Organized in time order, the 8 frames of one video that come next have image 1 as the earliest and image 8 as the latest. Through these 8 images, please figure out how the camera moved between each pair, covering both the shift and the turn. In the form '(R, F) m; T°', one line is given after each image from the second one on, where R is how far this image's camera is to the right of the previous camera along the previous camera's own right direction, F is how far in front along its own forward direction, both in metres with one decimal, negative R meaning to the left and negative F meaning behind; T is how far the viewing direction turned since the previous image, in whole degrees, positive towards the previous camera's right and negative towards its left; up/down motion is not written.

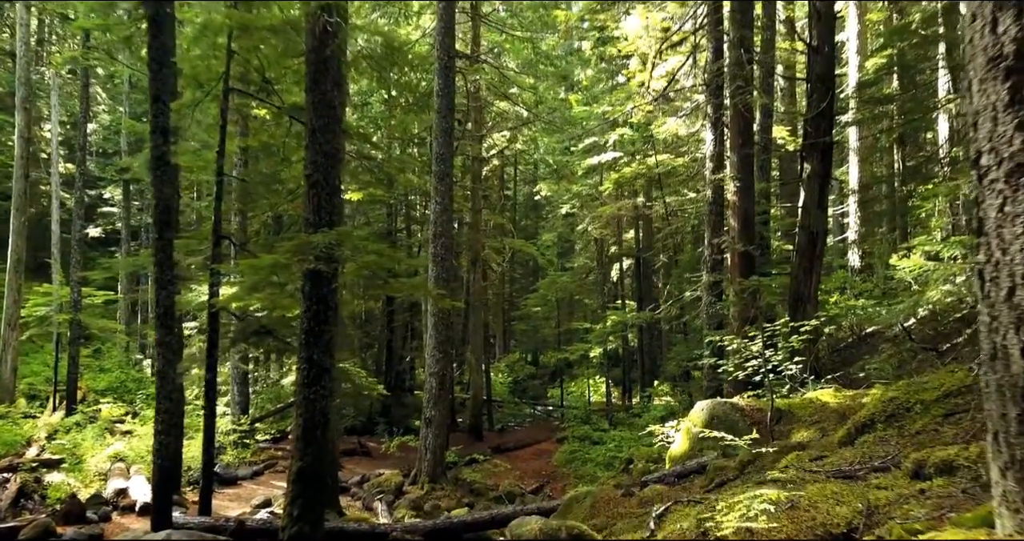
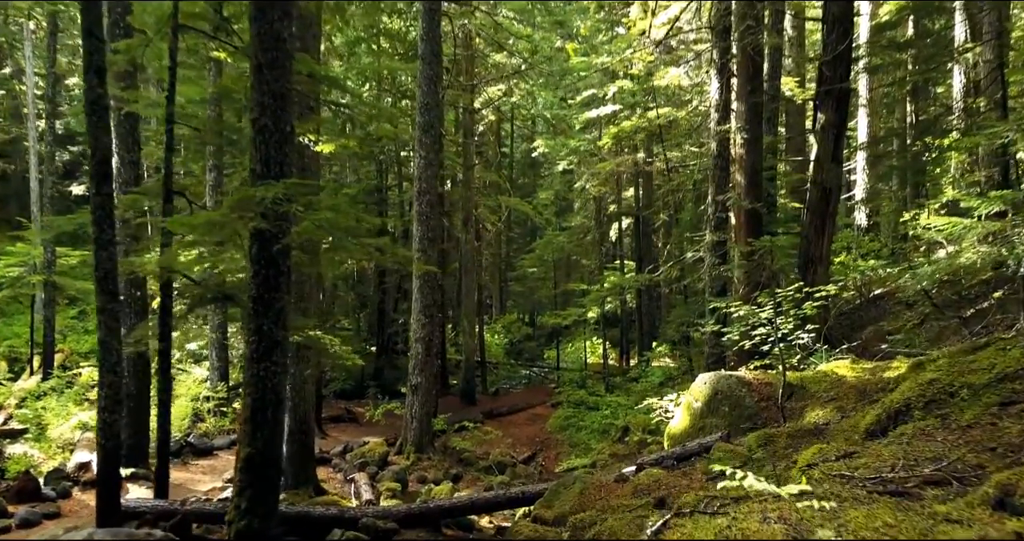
(+0.2, +0.8) m; 0°
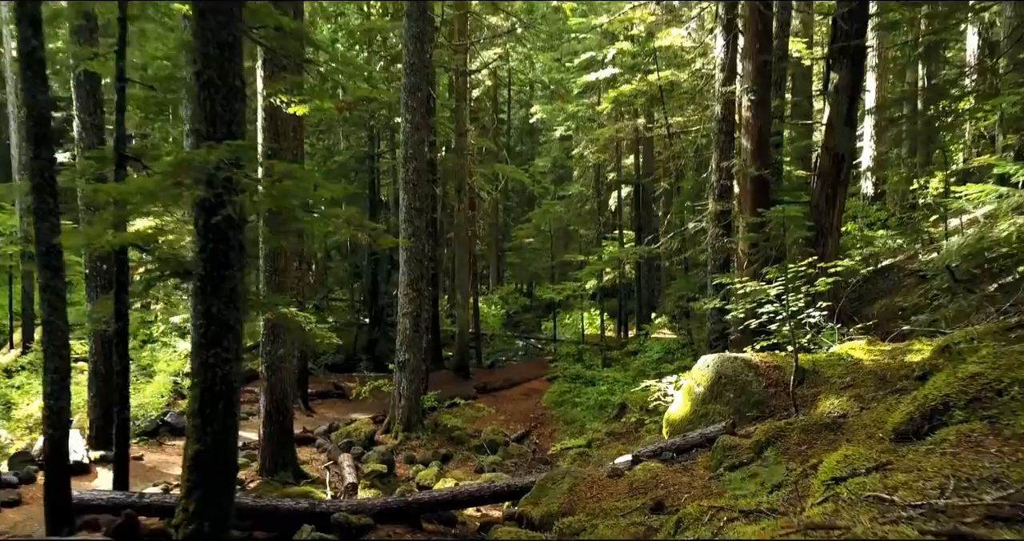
(+0.1, +0.6) m; 0°
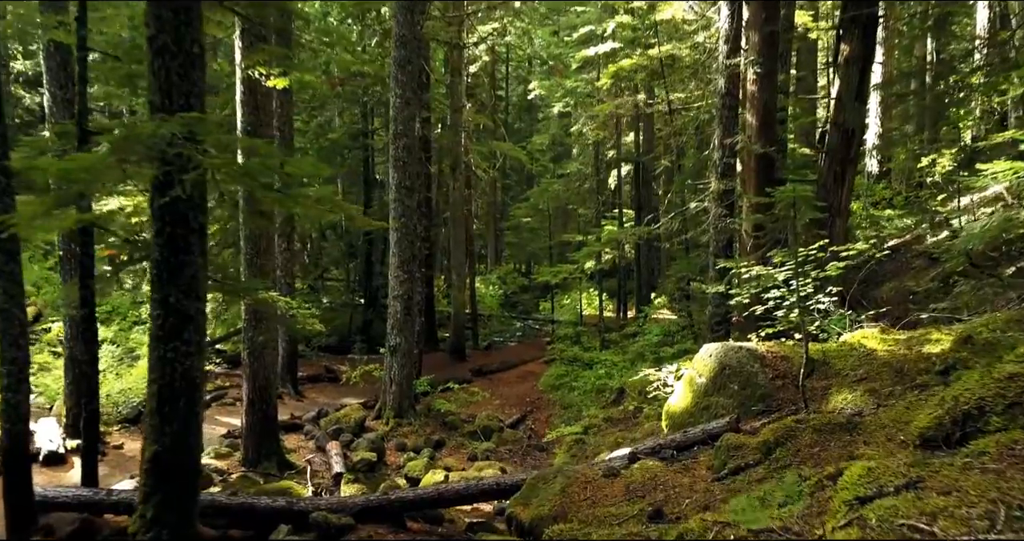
(+0.1, +0.4) m; 0°
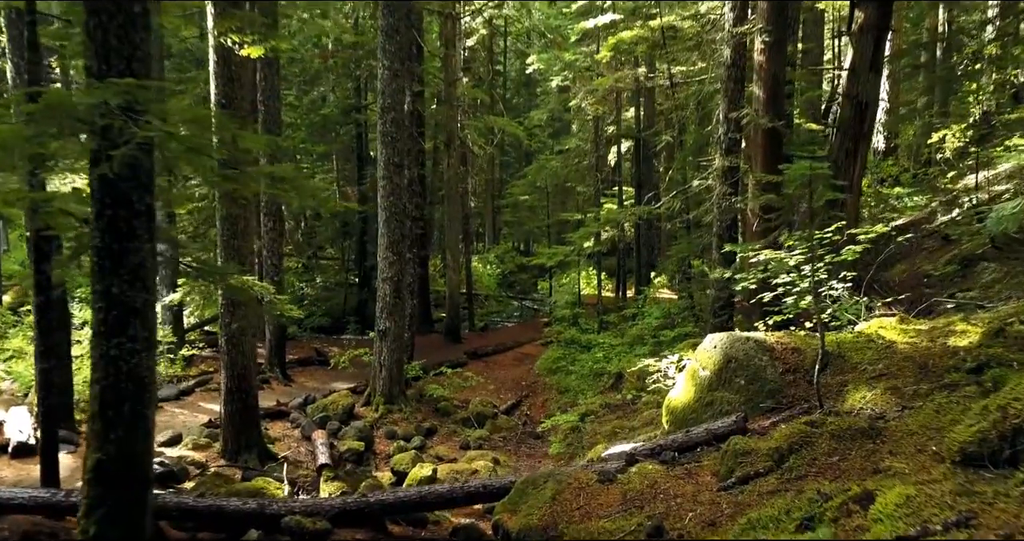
(+0.1, +0.5) m; 0°
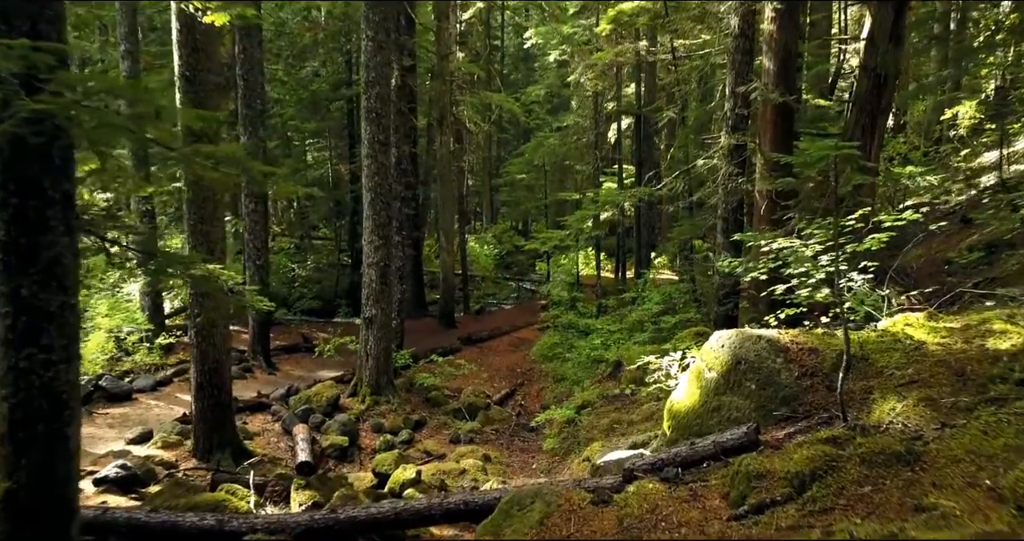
(+0.1, +0.6) m; 0°
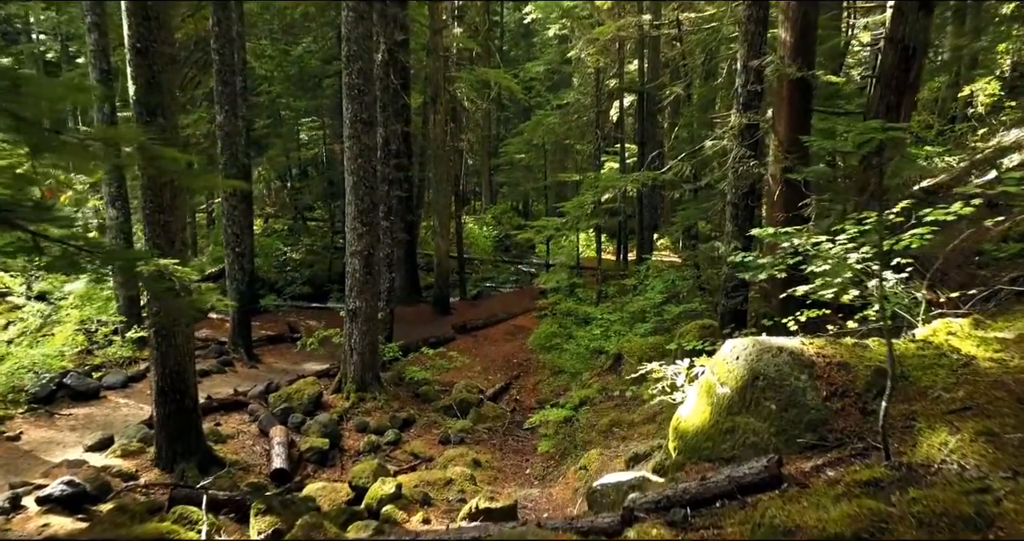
(+0.1, +0.7) m; 0°
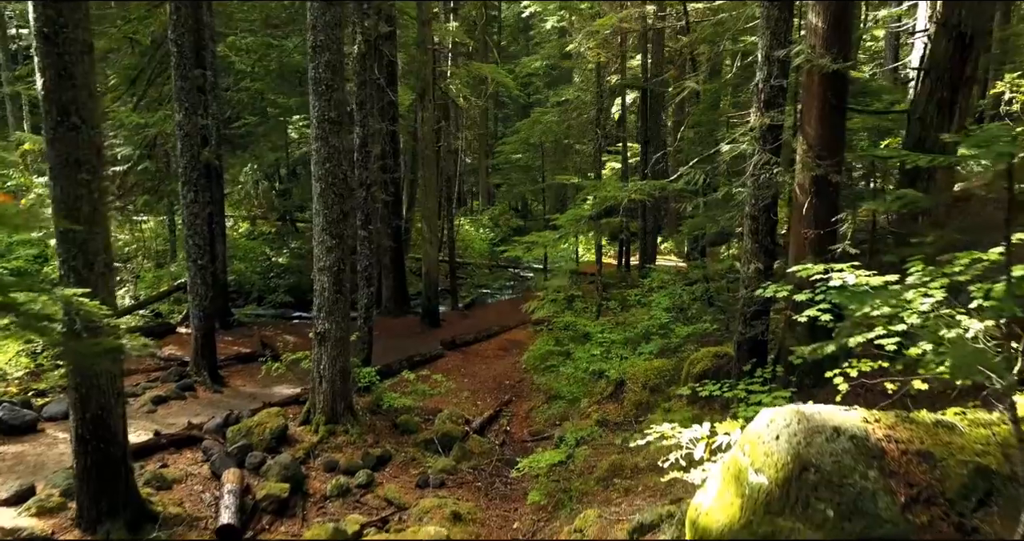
(+0.2, +1.1) m; 0°
